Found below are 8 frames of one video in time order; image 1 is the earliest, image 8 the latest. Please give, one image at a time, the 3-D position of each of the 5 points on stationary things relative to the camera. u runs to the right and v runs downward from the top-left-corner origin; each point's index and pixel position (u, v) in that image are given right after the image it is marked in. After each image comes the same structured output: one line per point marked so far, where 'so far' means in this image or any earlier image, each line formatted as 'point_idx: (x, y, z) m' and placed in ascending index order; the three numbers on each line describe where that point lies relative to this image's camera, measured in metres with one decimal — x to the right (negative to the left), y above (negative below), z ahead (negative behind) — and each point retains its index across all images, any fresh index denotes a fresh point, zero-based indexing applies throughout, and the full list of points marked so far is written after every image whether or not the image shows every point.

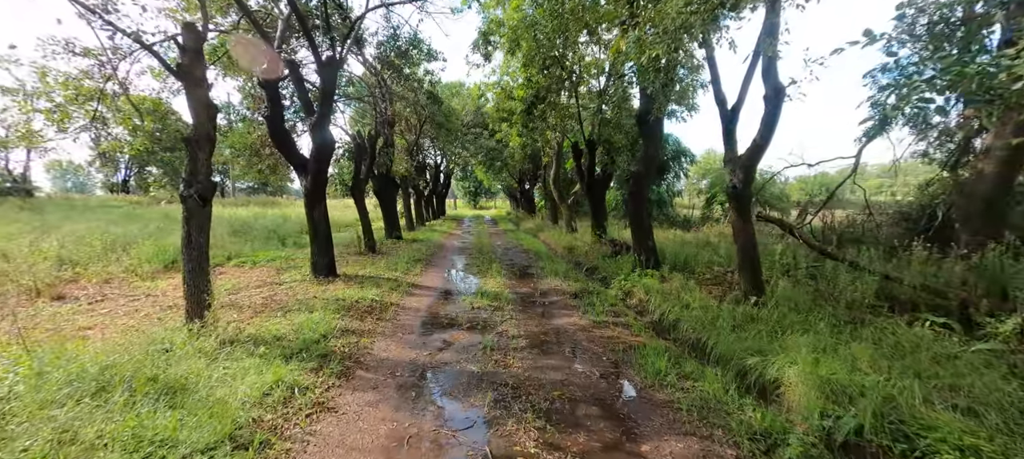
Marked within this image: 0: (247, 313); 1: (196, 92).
0: (-4.0, -1.3, +6.5) m
1: (-3.7, +1.6, +5.0) m
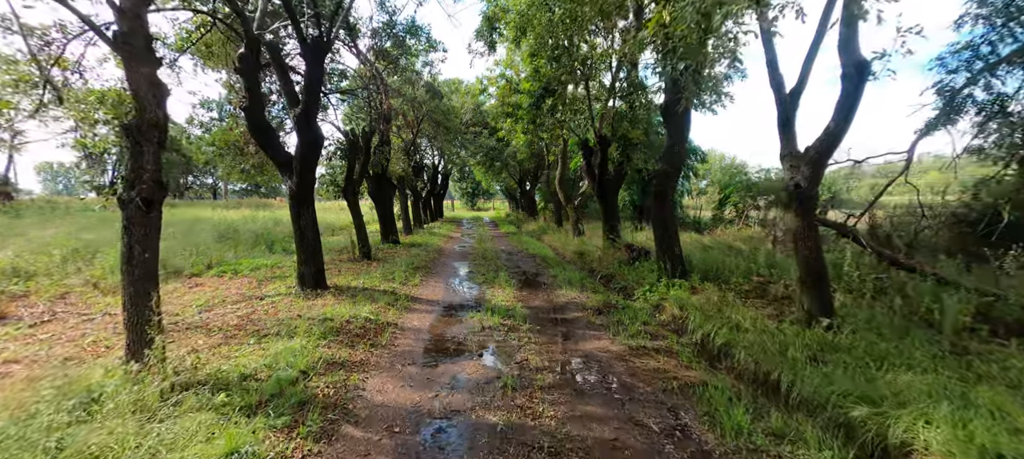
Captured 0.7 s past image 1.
0: (-3.8, -1.4, +5.5) m
1: (-3.4, +1.5, +3.9) m
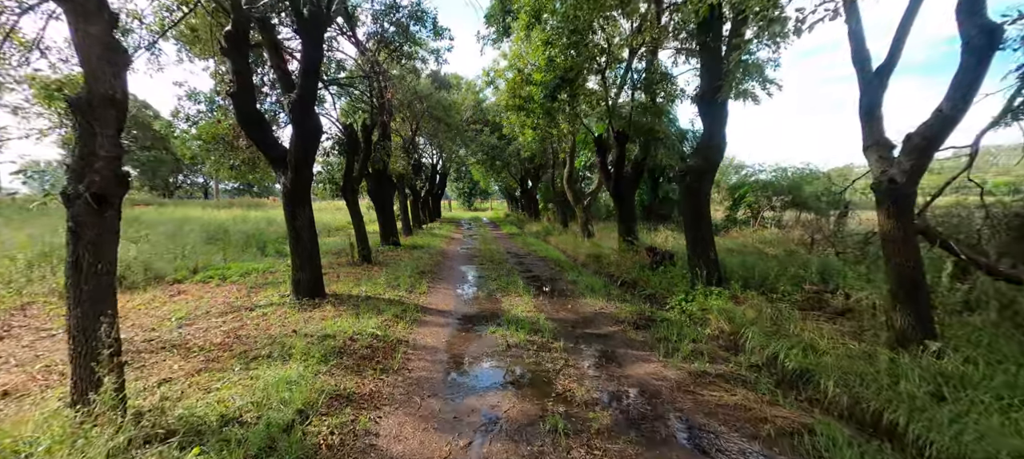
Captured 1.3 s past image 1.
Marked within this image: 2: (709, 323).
0: (-3.4, -1.4, +4.6) m
1: (-3.0, +1.5, +3.1) m
2: (+2.8, -1.3, +6.1) m
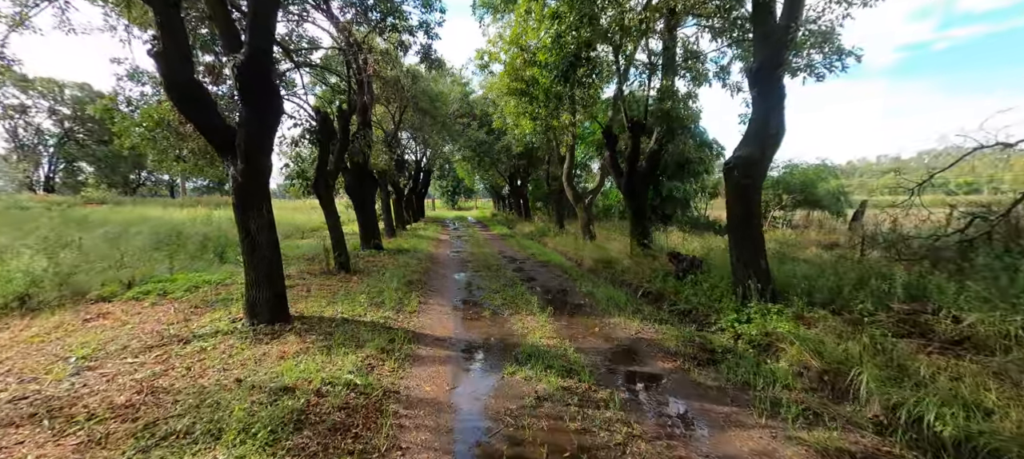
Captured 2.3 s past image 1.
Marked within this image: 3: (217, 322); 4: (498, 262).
0: (-3.1, -1.5, +3.0) m
1: (-2.6, +1.4, +1.4) m
2: (+3.1, -1.4, +4.8) m
3: (-4.1, -1.3, +6.0) m
4: (-0.4, -1.0, +12.5) m
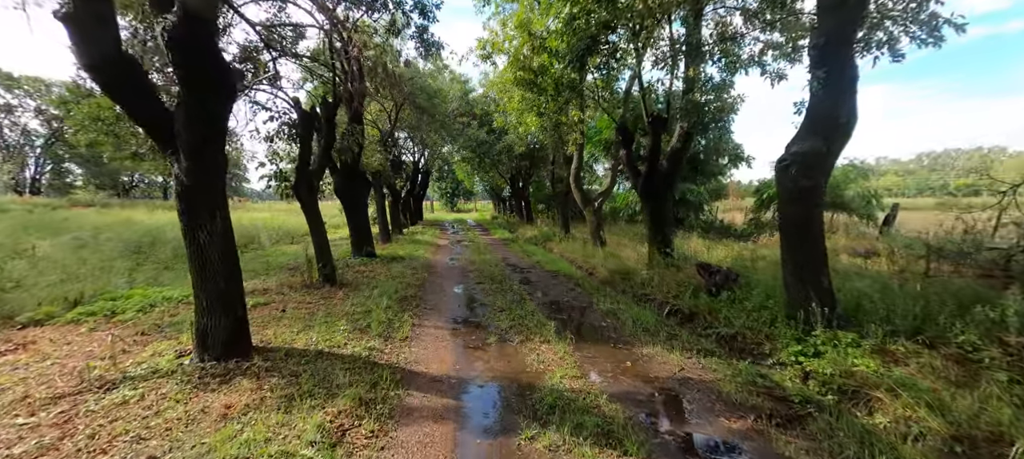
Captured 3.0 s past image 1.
0: (-2.9, -1.6, +1.8) m
1: (-2.5, +1.2, +0.3) m
2: (+3.2, -1.5, +3.6) m
3: (-4.0, -1.4, +4.8) m
4: (-0.3, -1.1, +11.4) m
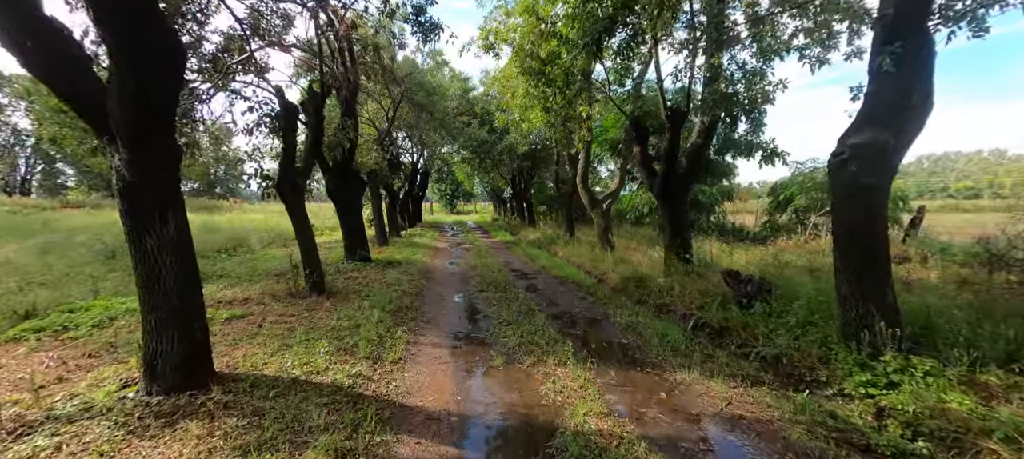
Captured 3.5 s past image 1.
0: (-2.8, -1.7, +1.0) m
1: (-2.4, +1.2, -0.5) m
2: (+3.4, -1.6, +2.8) m
3: (-3.9, -1.5, +4.0) m
4: (-0.2, -1.2, +10.5) m
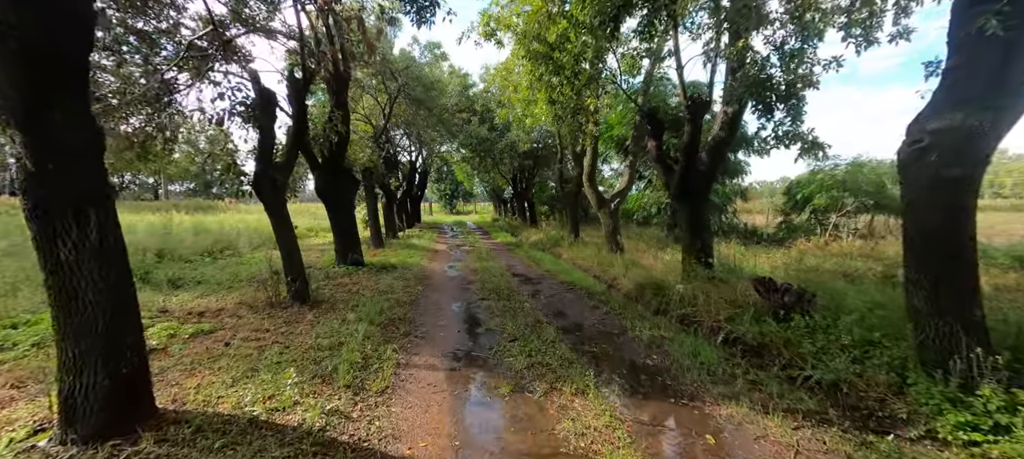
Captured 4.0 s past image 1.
0: (-2.7, -1.7, +0.2) m
1: (-2.3, +1.2, -1.3) m
2: (+3.4, -1.6, +2.0) m
3: (-3.8, -1.5, +3.2) m
4: (-0.1, -1.2, +9.7) m
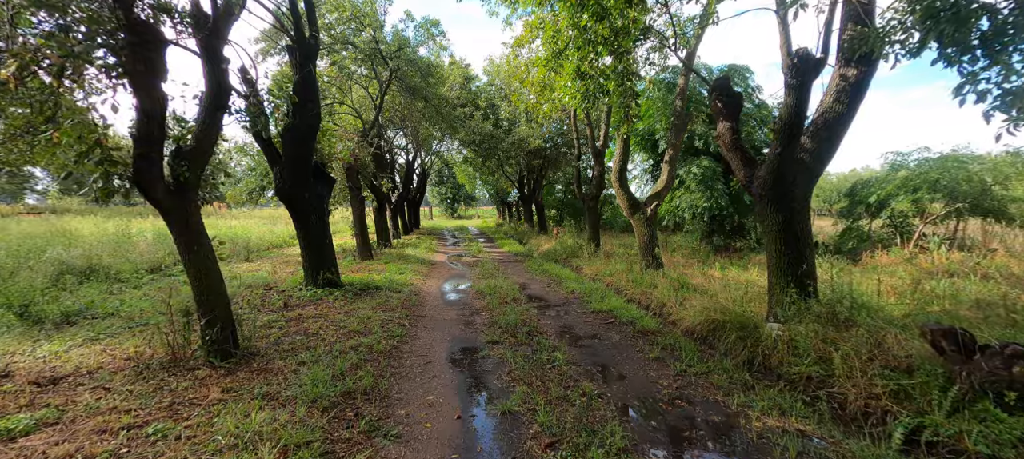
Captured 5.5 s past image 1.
0: (-2.4, -1.9, -2.3) m
1: (-2.0, +1.1, -3.8) m
2: (+3.7, -1.8, -0.5) m
3: (-3.5, -1.7, +0.7) m
4: (+0.2, -1.5, +7.2) m
